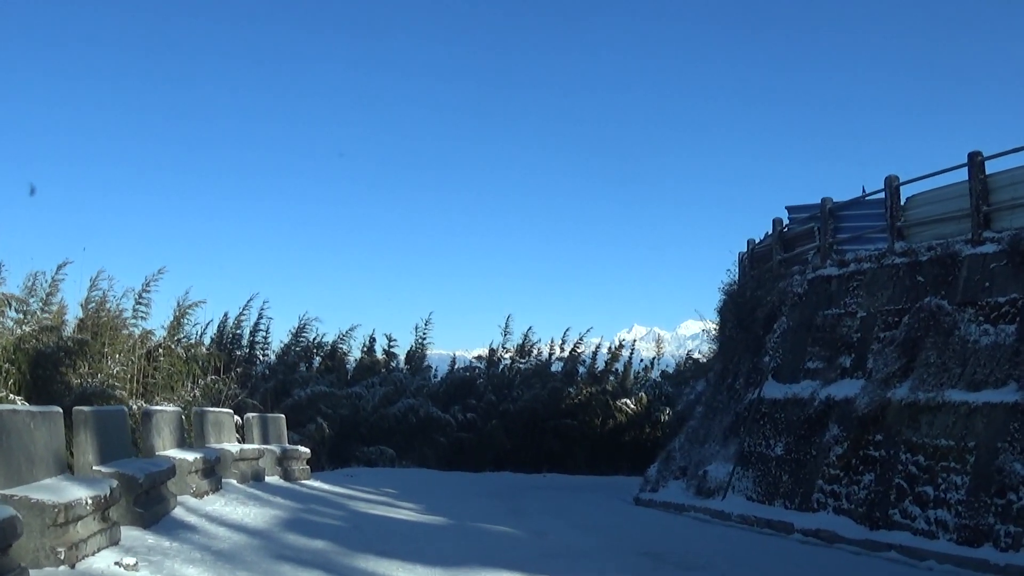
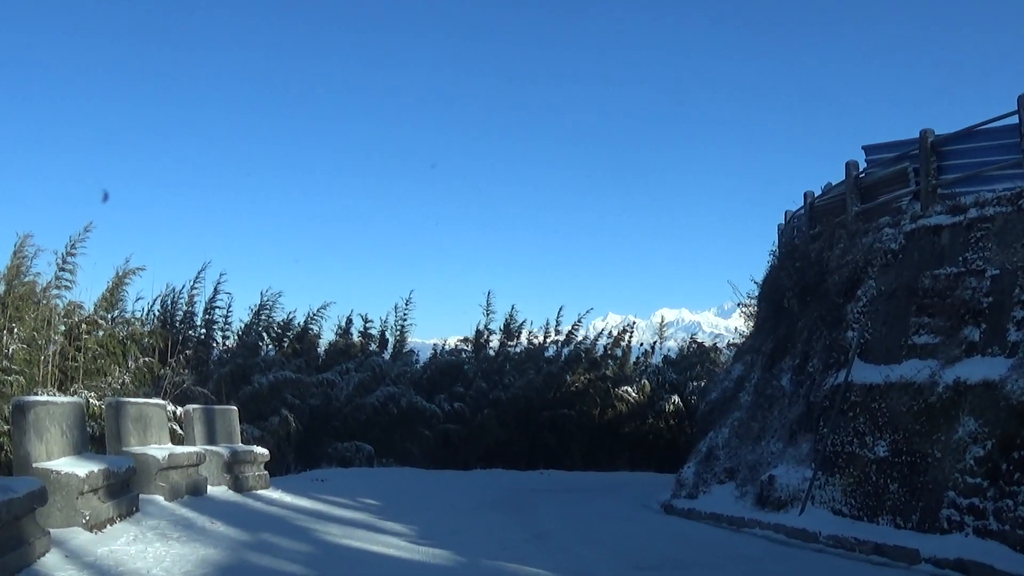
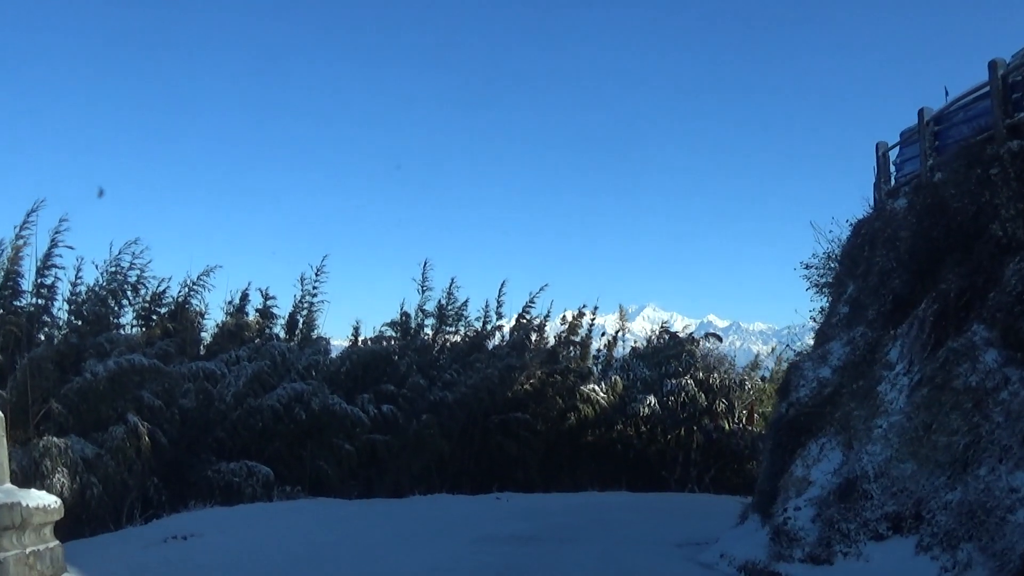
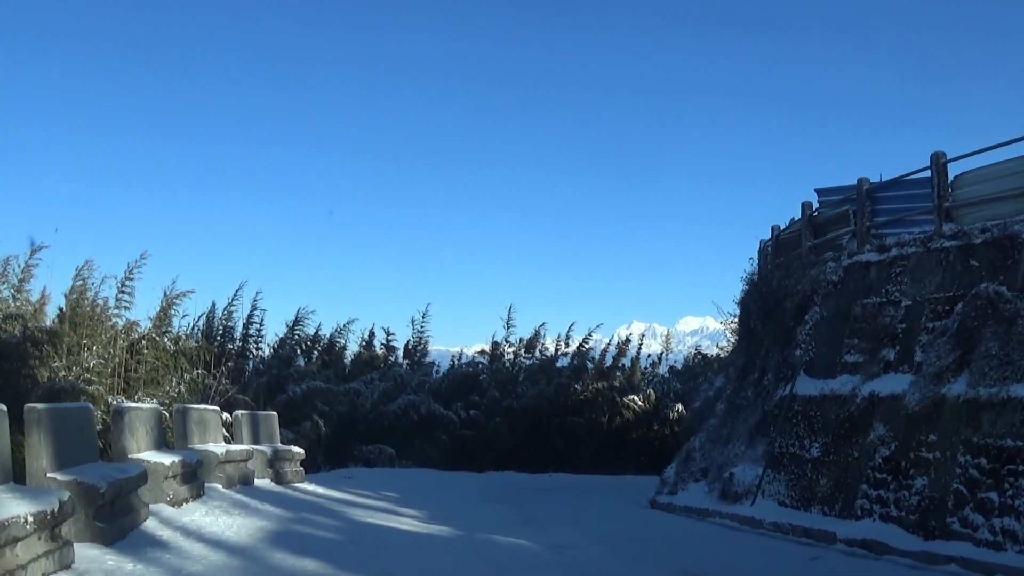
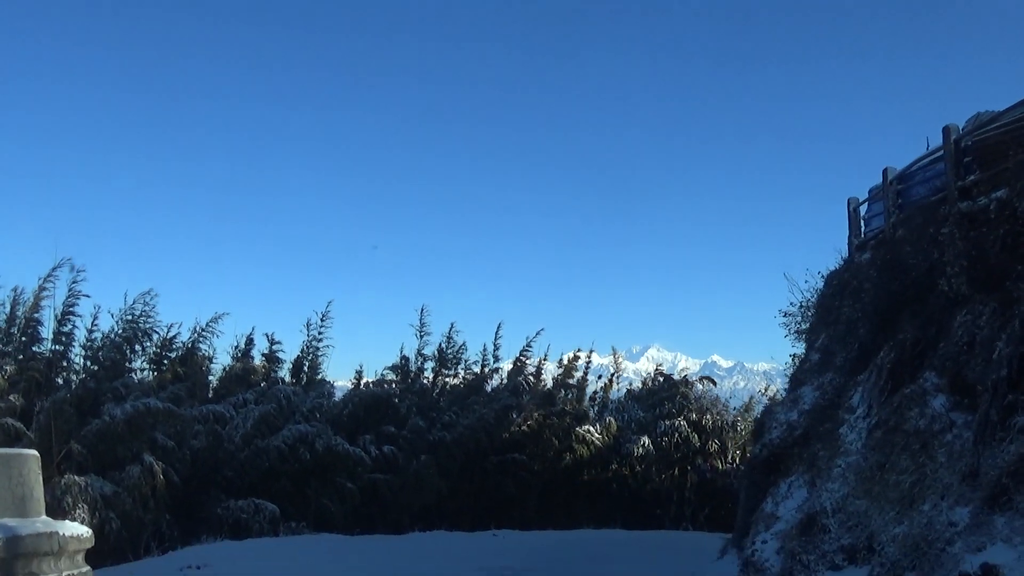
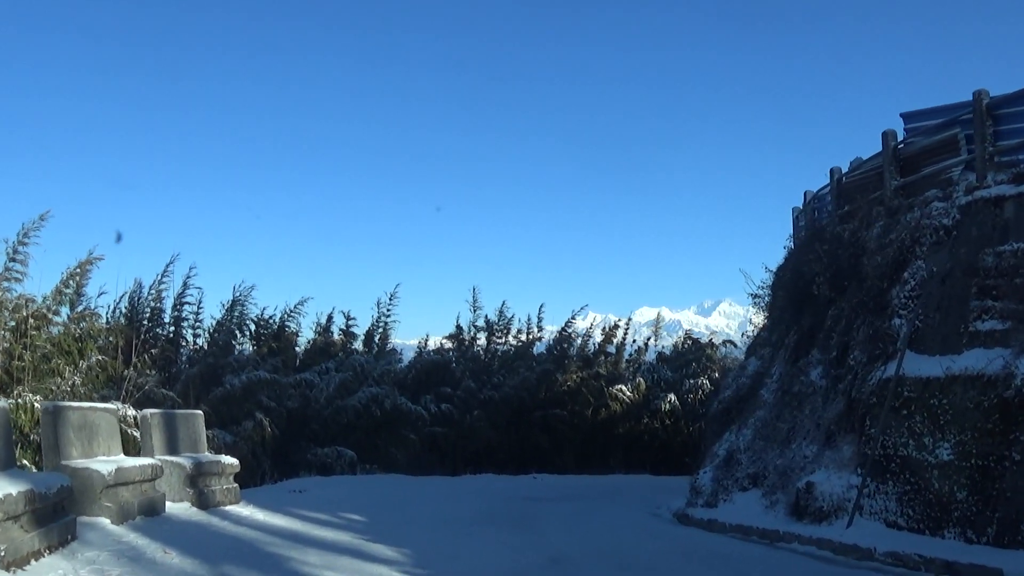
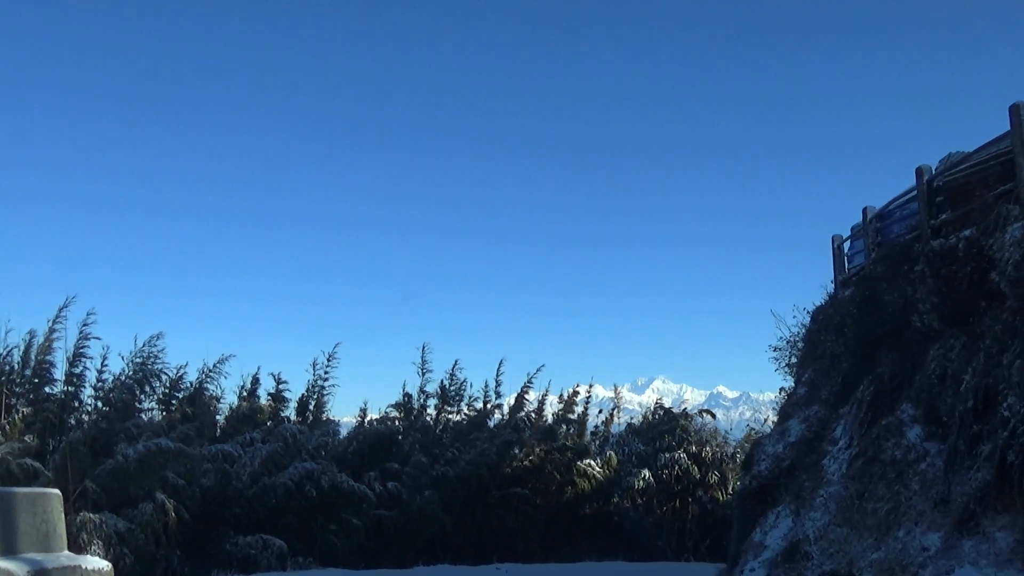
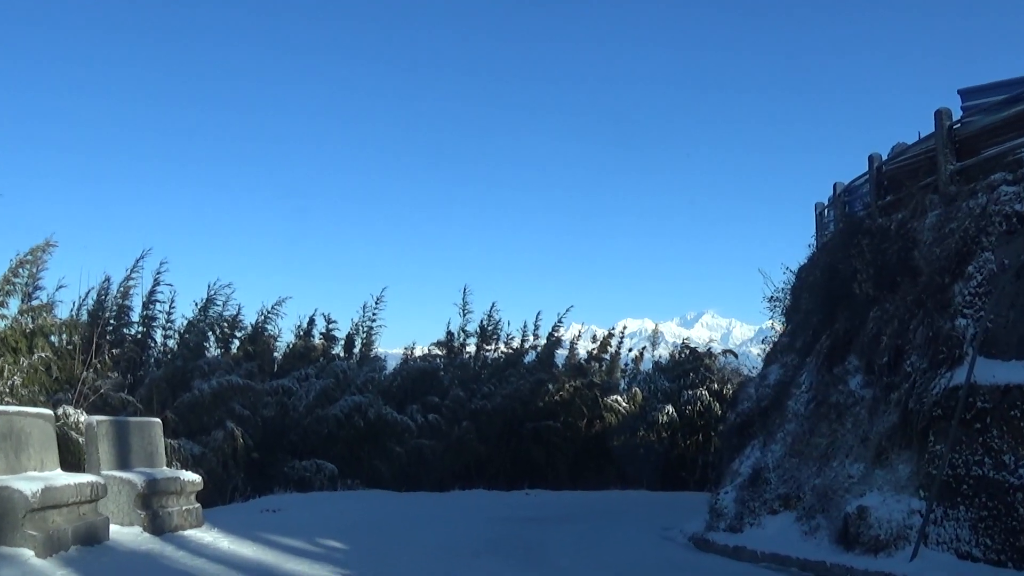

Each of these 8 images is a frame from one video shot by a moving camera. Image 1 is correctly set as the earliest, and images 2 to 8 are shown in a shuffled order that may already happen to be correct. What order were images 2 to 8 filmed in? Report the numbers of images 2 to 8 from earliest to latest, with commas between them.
4, 2, 6, 8, 7, 5, 3
